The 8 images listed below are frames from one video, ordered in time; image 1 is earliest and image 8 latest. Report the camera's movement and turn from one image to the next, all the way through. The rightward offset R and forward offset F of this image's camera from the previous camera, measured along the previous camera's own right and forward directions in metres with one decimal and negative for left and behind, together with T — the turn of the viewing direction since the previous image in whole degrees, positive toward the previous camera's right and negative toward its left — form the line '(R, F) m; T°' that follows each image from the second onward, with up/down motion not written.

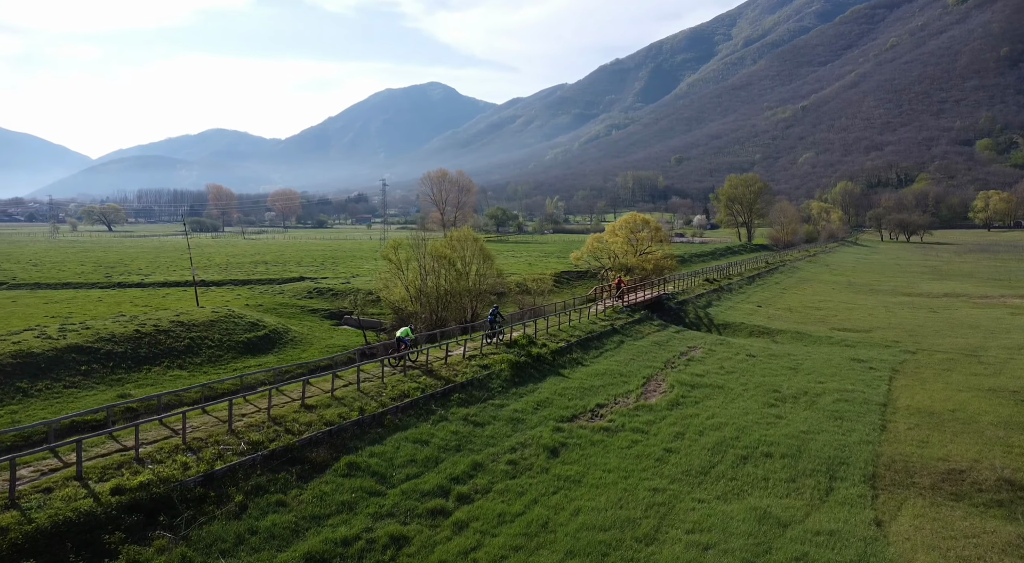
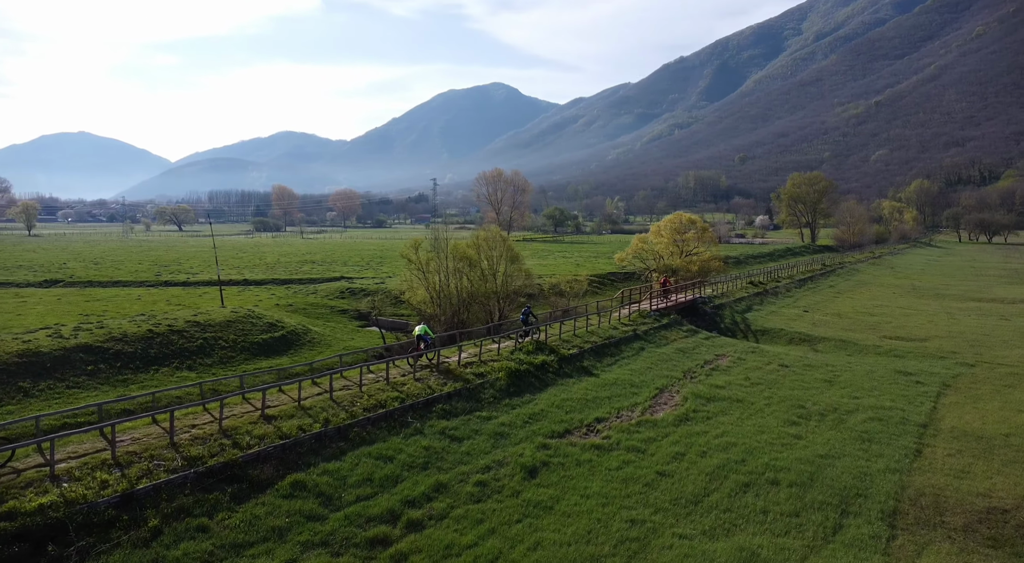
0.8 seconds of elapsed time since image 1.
(+2.1, +1.6) m; -5°
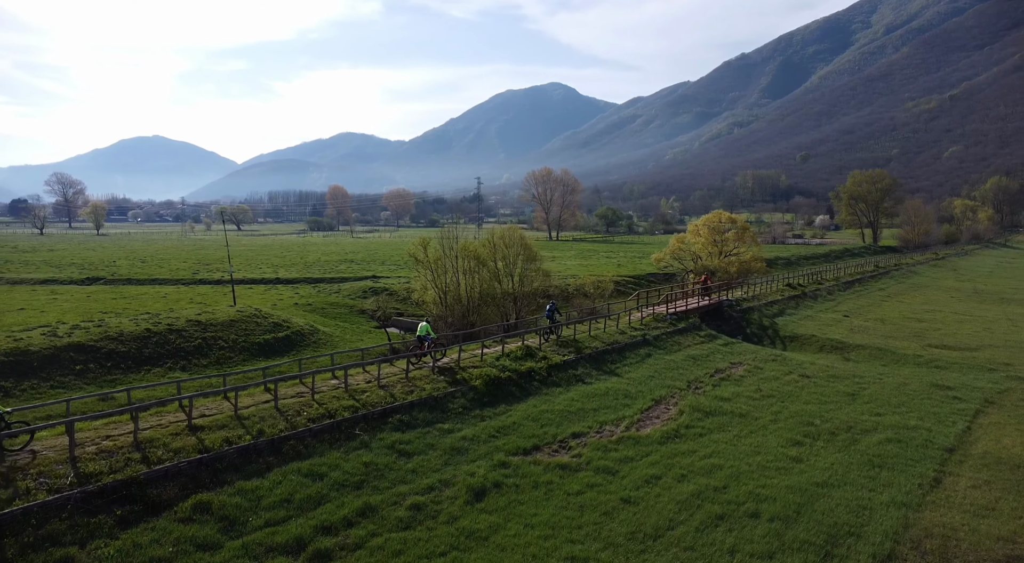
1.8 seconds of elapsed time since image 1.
(+2.5, +1.8) m; -4°
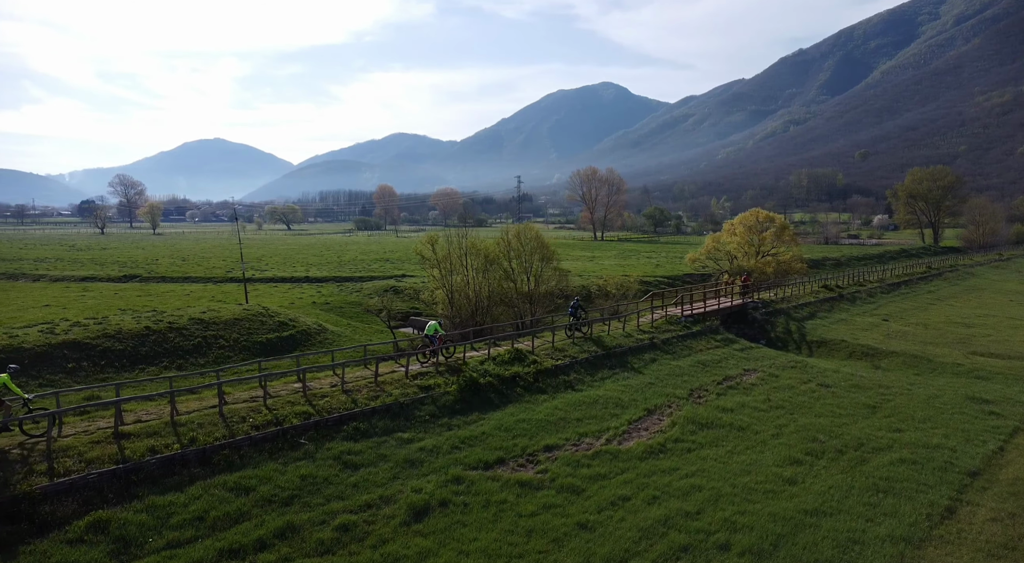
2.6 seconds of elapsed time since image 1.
(+2.2, +1.6) m; -4°
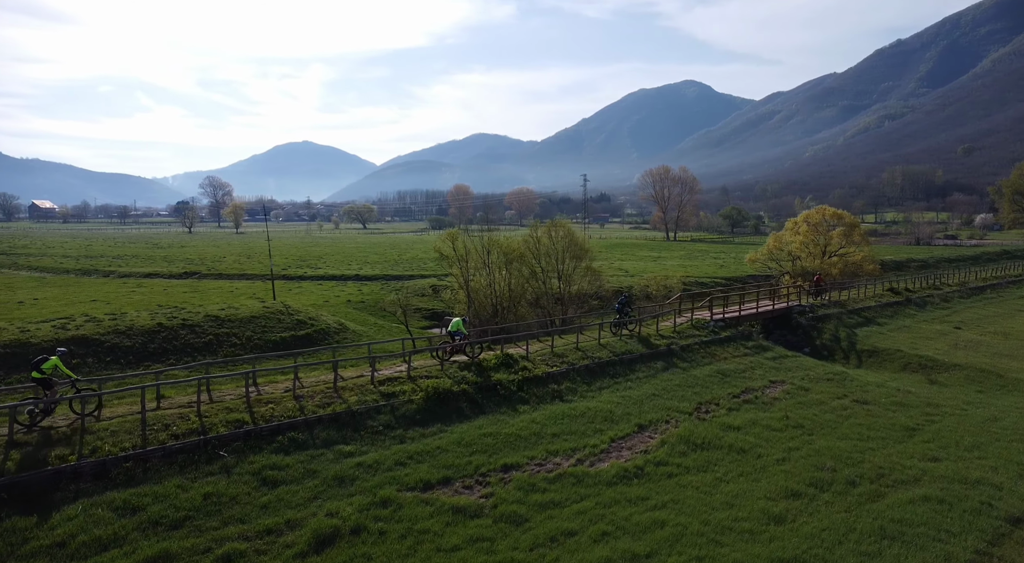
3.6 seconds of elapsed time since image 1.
(+3.0, +2.1) m; -6°
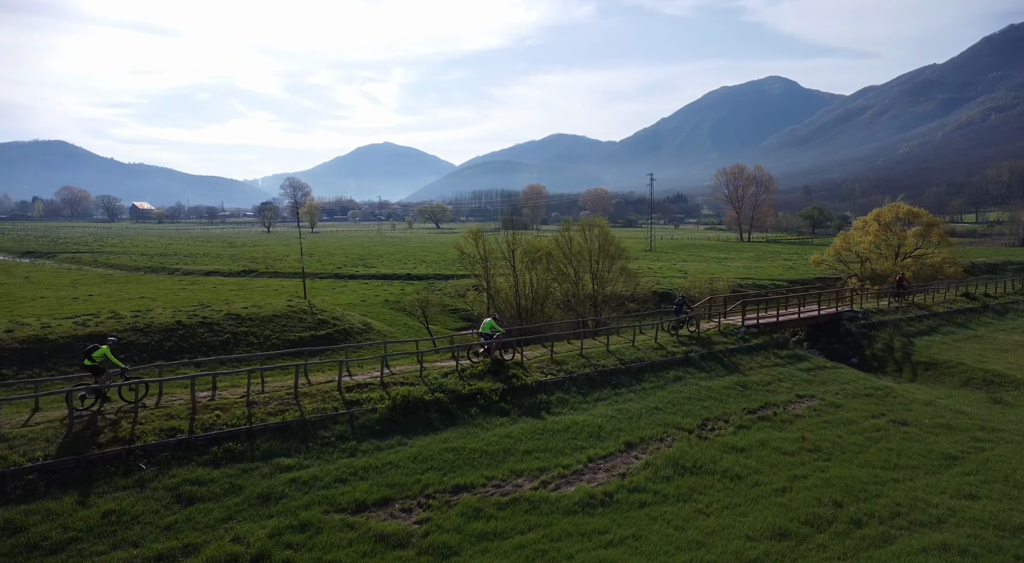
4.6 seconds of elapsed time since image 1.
(+2.7, +1.8) m; -6°
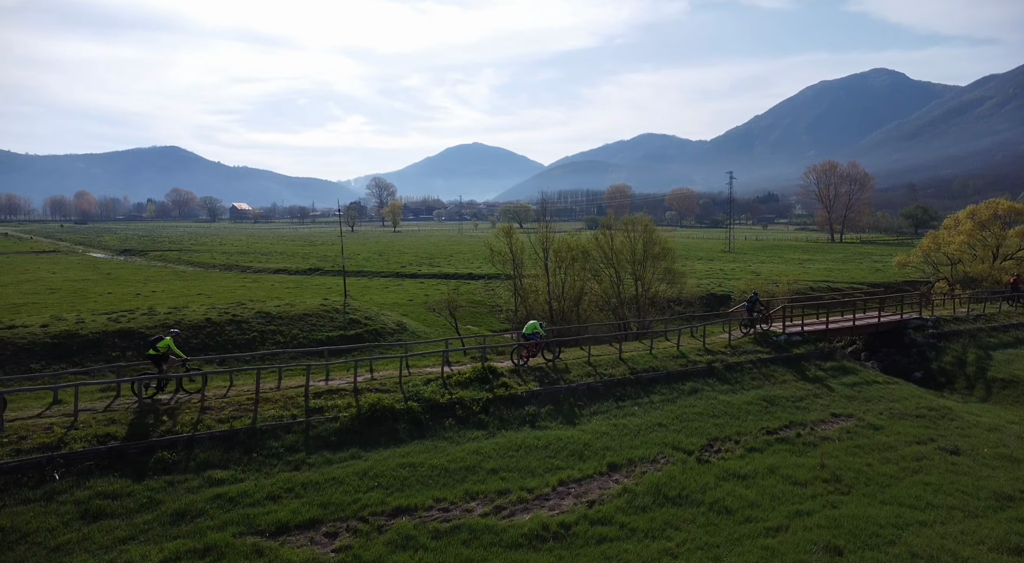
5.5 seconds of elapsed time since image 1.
(+2.8, +1.8) m; -7°
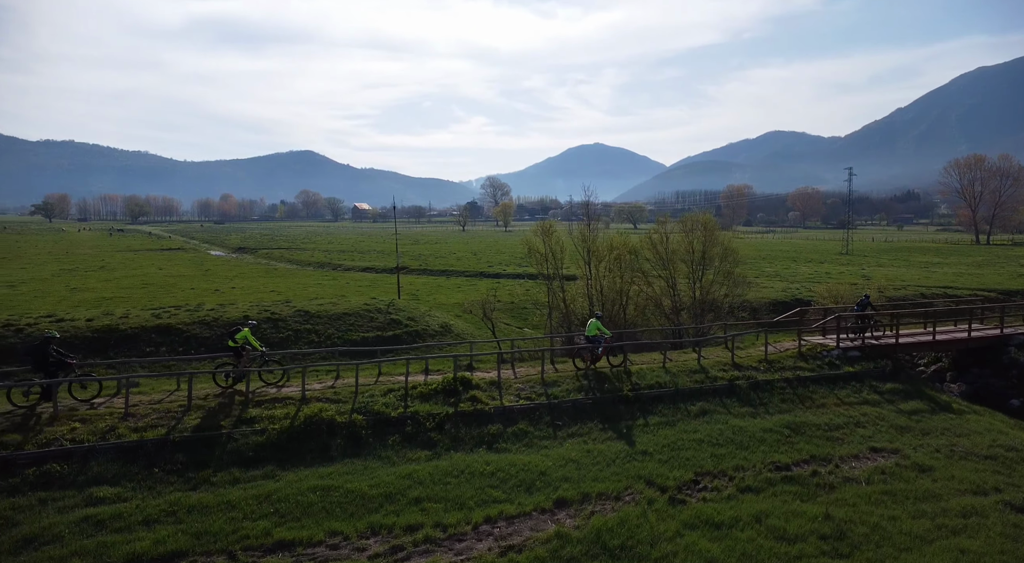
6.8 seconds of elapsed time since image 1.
(+4.0, +2.5) m; -9°
